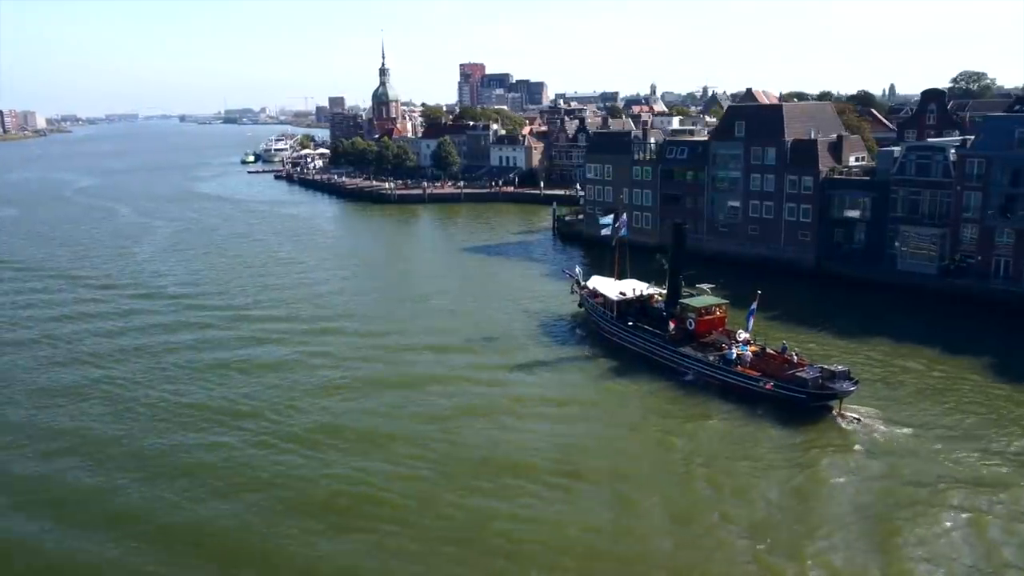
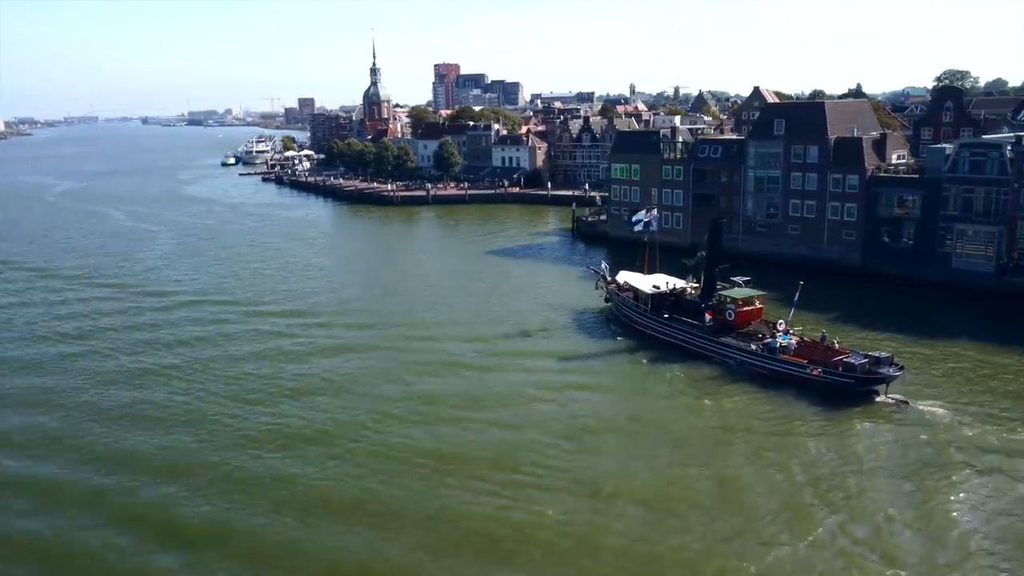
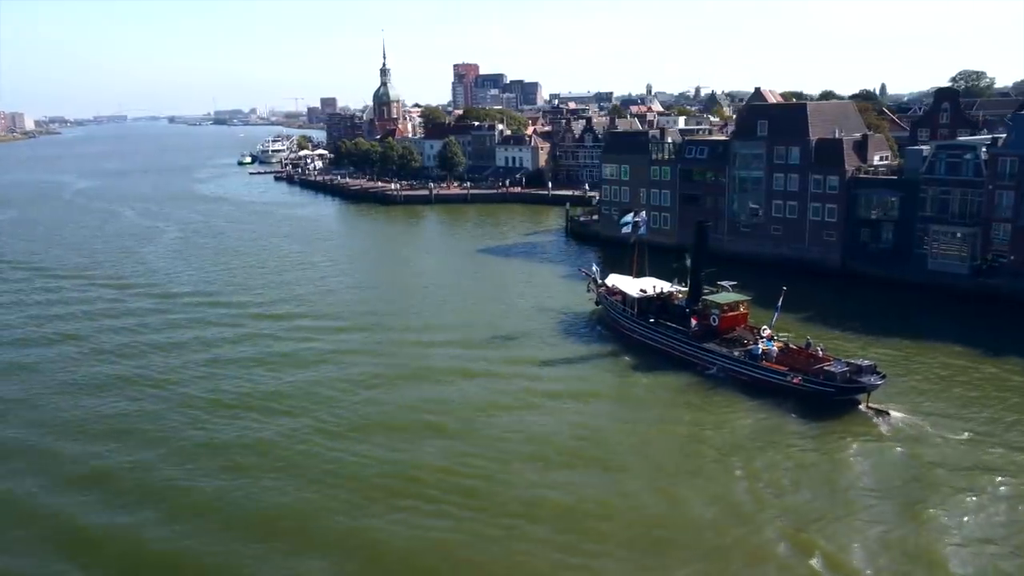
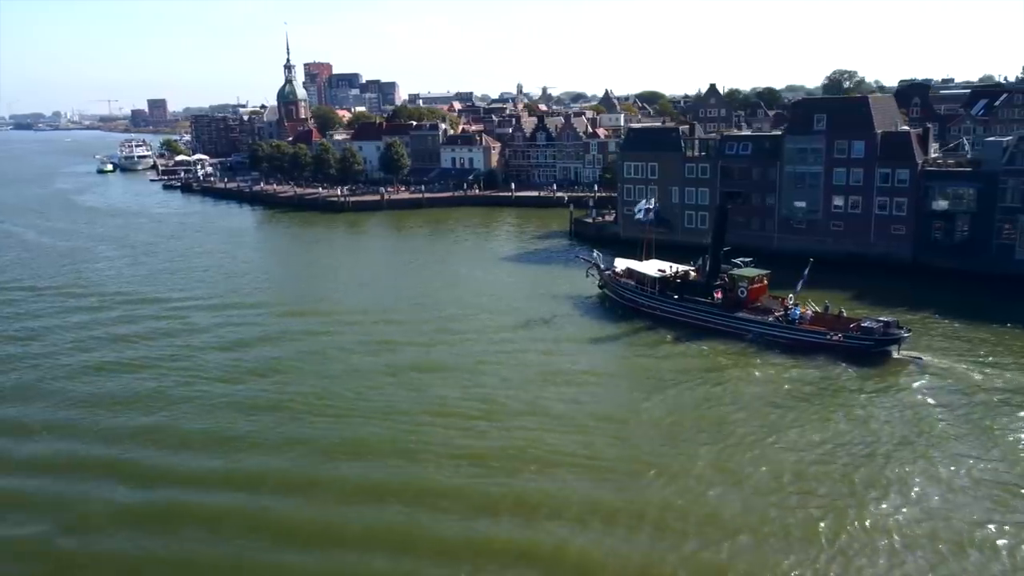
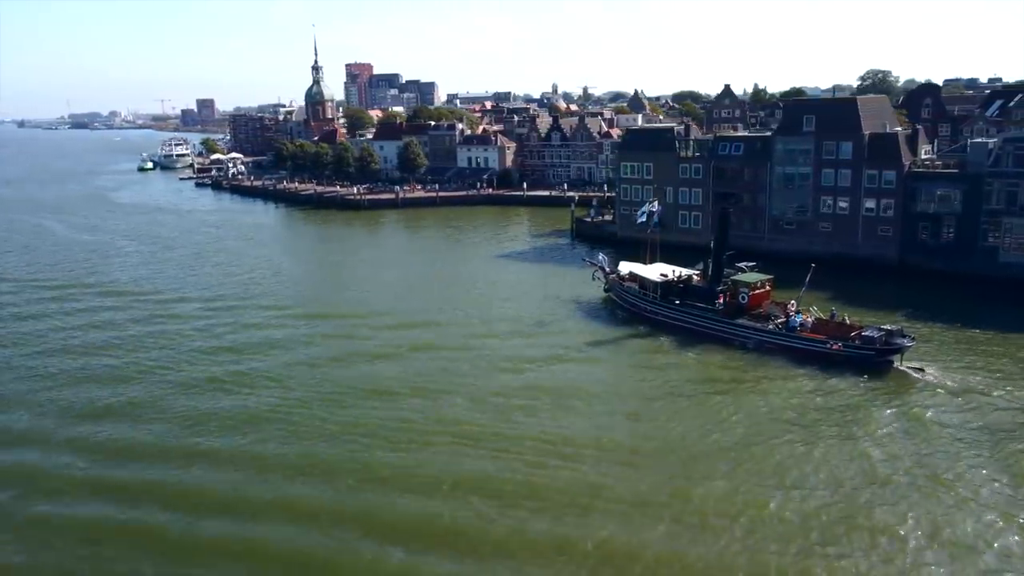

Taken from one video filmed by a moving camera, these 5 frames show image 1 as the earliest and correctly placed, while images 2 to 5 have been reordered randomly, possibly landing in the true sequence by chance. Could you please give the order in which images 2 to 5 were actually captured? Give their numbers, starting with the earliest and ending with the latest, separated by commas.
3, 2, 5, 4
